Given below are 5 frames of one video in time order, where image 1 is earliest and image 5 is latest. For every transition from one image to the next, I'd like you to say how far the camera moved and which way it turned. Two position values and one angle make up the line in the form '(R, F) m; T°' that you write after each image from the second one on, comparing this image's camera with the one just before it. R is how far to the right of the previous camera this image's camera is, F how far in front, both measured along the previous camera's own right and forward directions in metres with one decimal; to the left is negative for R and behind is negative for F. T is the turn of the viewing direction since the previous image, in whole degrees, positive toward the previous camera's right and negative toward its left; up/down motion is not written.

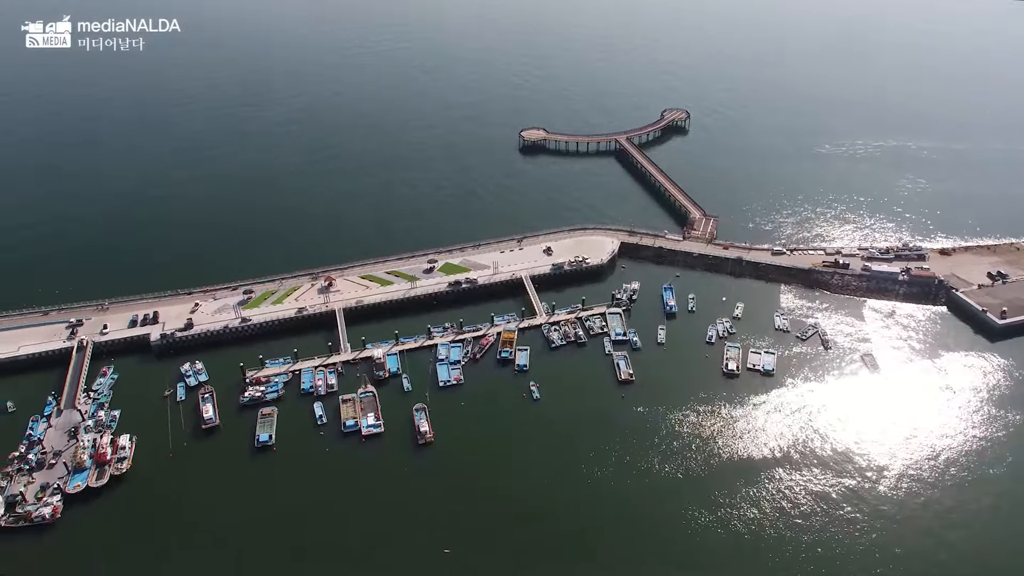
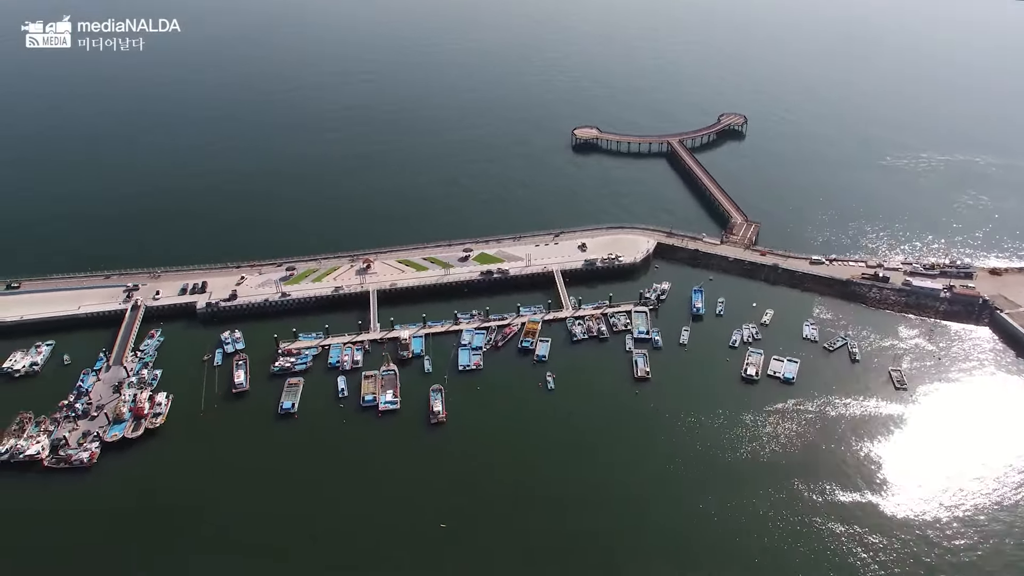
(+2.7, -0.3) m; -5°
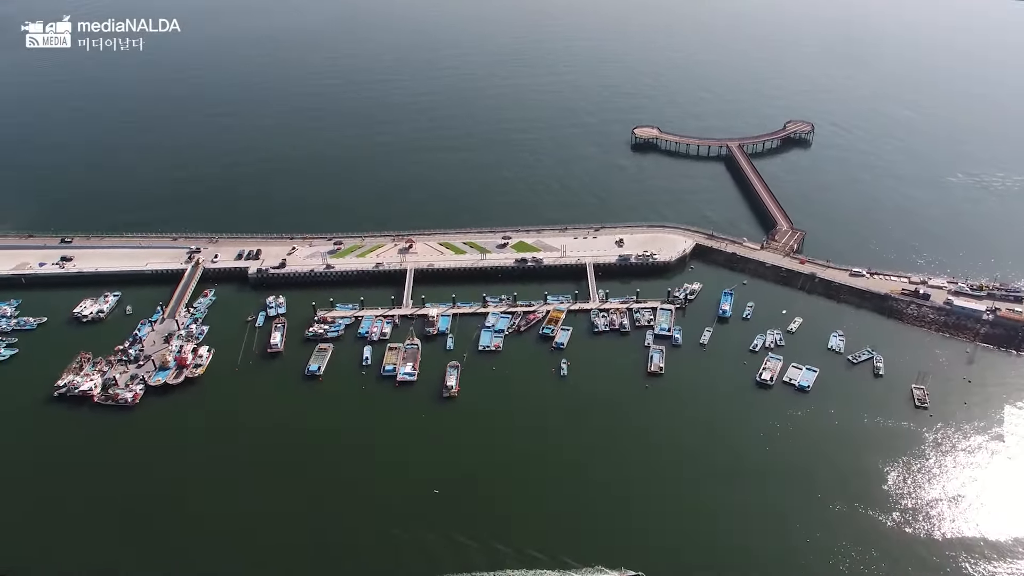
(+3.8, -0.9) m; -5°
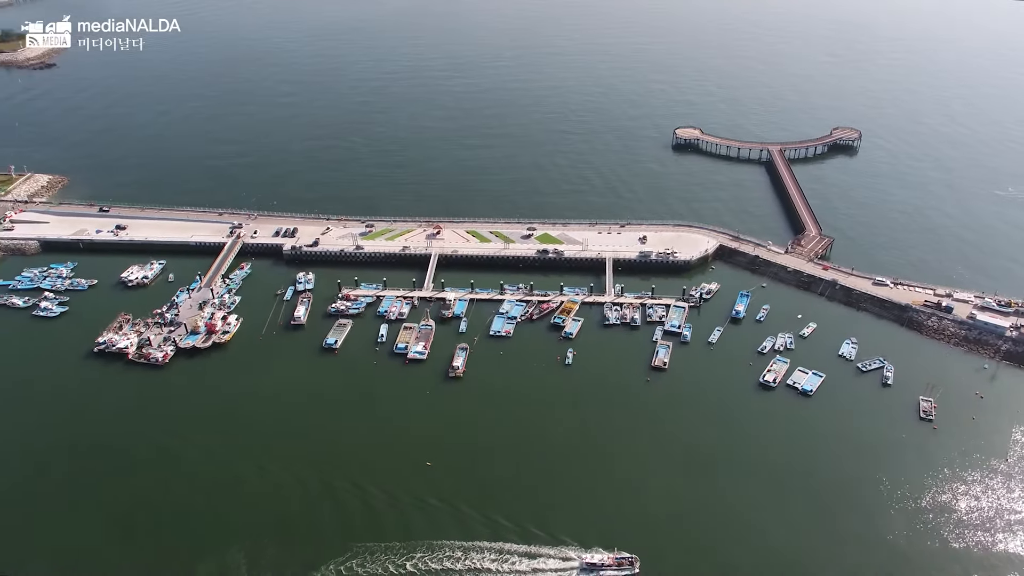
(+3.3, -1.0) m; -4°
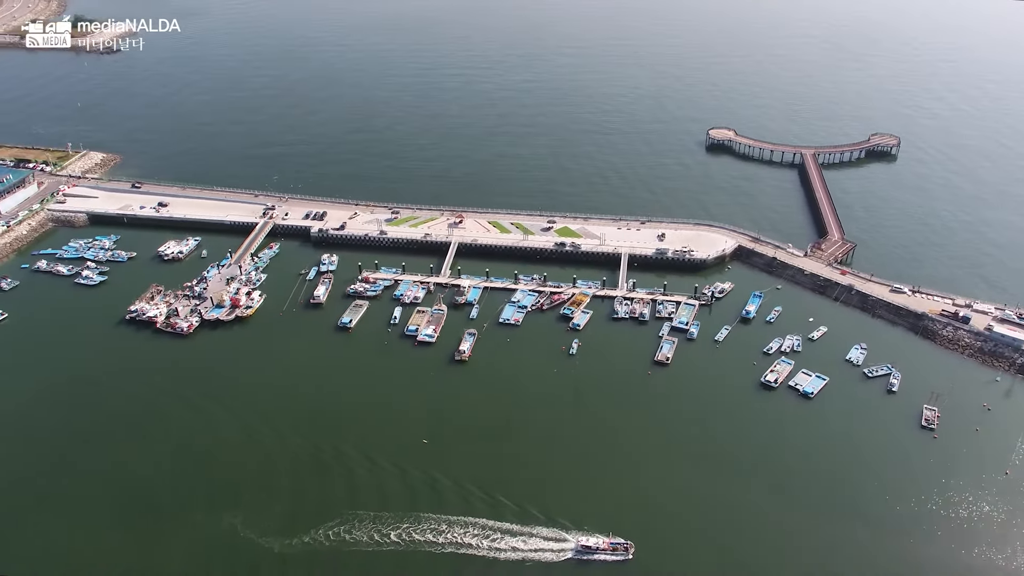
(+2.7, -1.0) m; -3°
